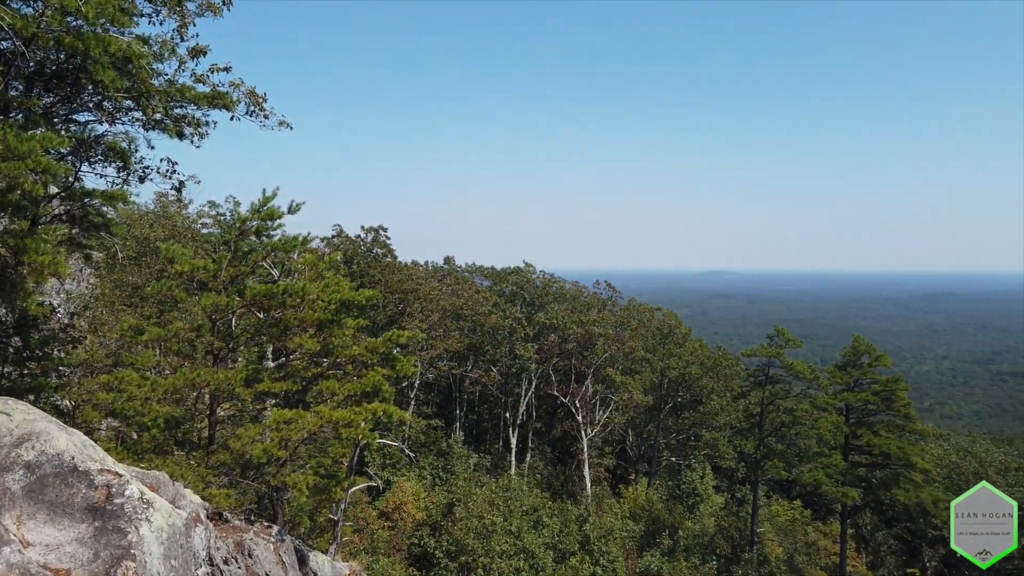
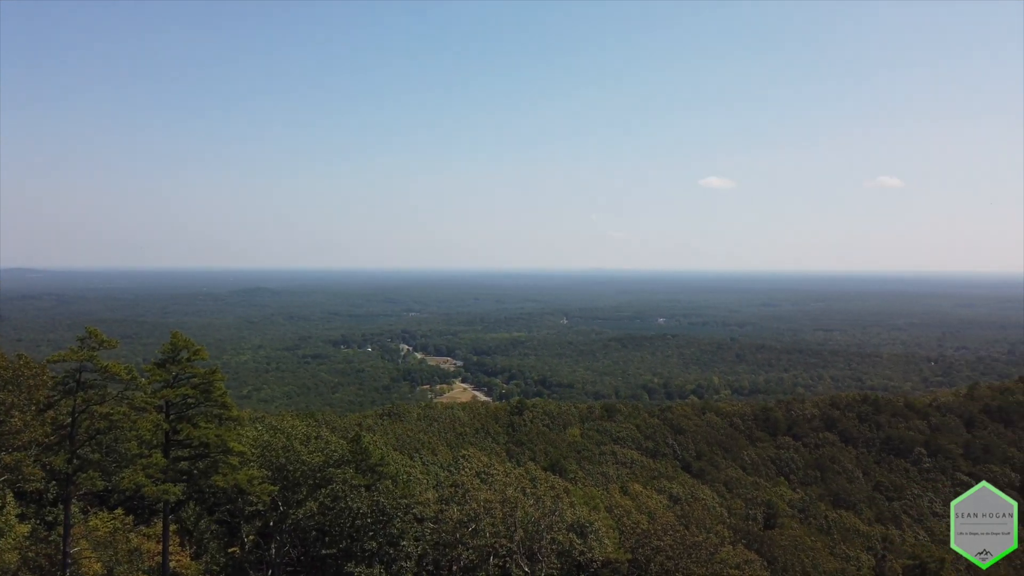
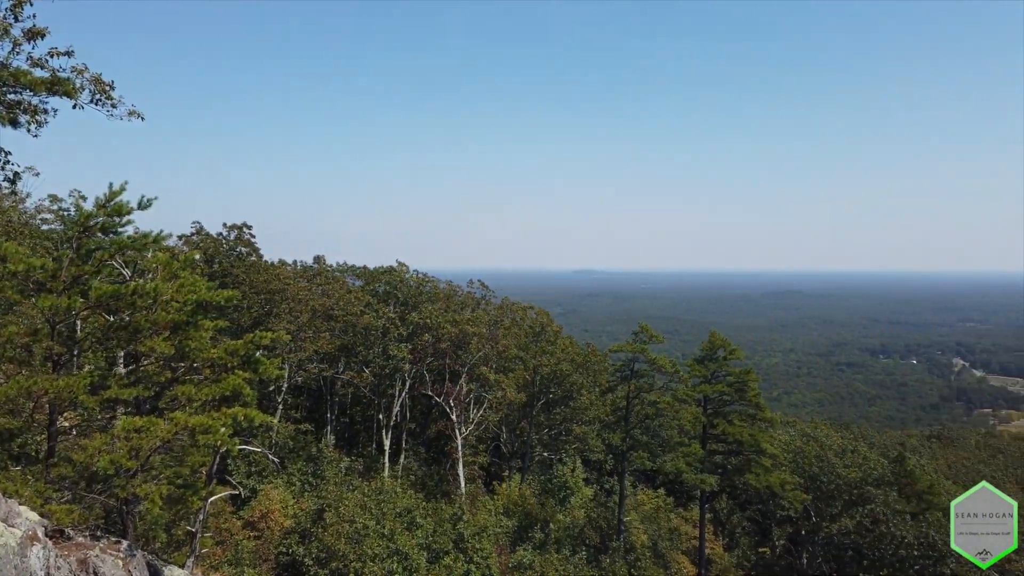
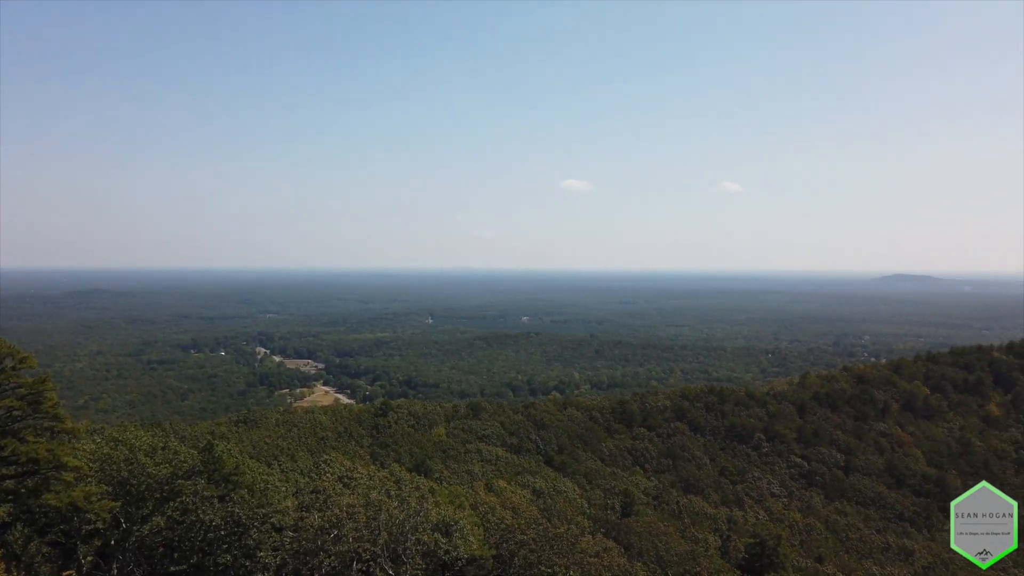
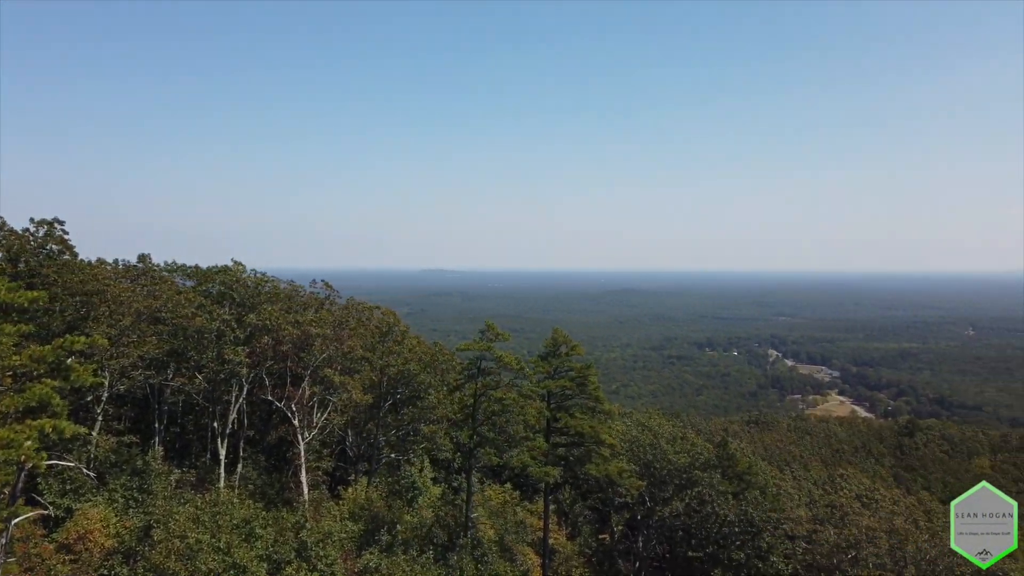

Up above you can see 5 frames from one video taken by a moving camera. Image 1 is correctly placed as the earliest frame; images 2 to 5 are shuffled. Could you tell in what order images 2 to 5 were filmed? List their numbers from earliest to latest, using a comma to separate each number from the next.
3, 5, 2, 4
